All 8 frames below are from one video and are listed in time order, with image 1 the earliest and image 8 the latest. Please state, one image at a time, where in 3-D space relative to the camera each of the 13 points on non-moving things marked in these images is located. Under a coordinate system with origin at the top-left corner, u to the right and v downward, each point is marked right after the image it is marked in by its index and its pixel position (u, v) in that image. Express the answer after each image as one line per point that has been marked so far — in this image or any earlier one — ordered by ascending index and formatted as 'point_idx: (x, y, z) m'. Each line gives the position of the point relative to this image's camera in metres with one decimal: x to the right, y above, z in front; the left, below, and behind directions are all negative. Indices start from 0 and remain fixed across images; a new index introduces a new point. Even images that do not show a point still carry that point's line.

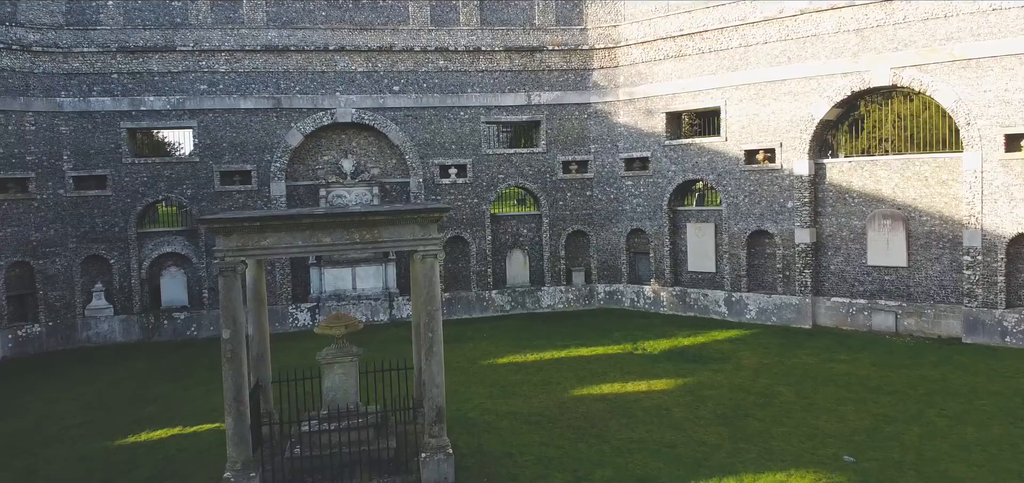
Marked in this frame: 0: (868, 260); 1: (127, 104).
0: (+8.1, -0.4, +18.3) m
1: (-9.6, +3.4, +20.0) m
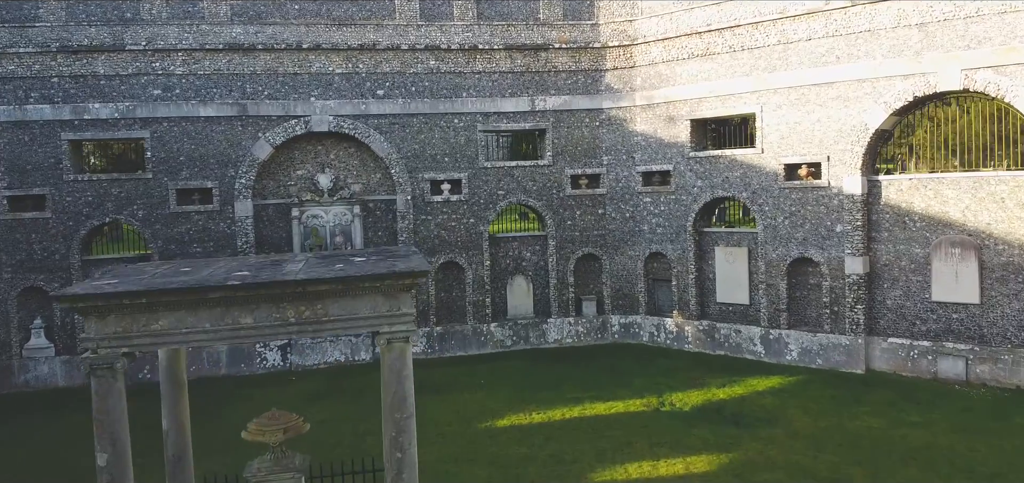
0: (+8.2, -1.0, +15.6) m
1: (-9.6, +2.8, +17.3) m
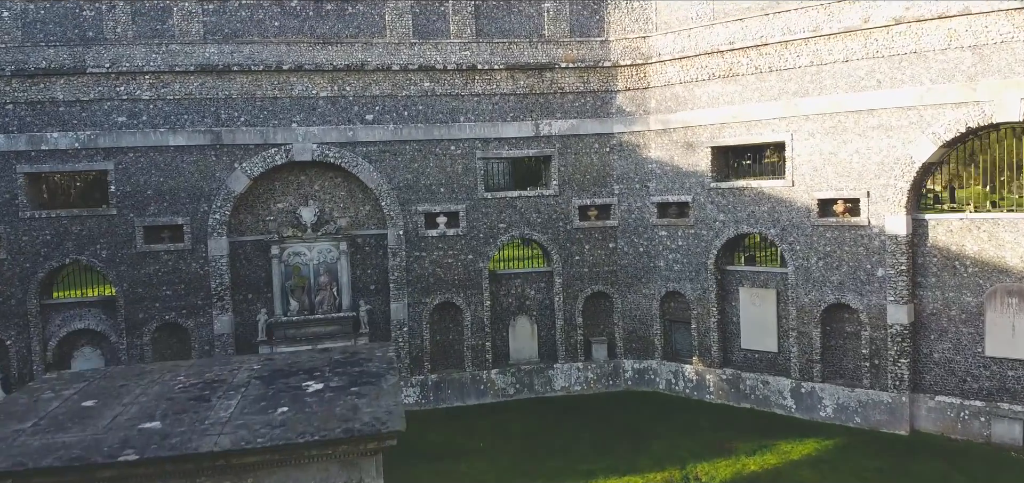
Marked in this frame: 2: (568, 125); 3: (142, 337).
0: (+8.2, -1.9, +13.8) m
1: (-9.5, +1.9, +15.6) m
2: (+1.2, +2.6, +17.6) m
3: (-7.5, -1.9, +16.2) m
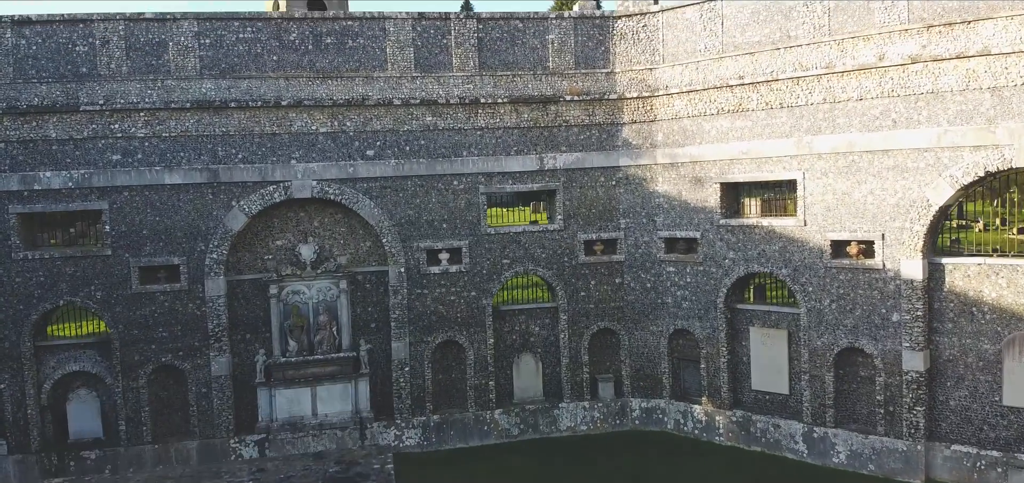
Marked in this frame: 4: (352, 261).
0: (+8.3, -2.6, +13.4) m
1: (-9.4, +1.1, +15.2) m
2: (+1.3, +1.8, +17.2) m
3: (-7.4, -2.7, +15.8) m
4: (-3.4, -0.4, +16.8) m
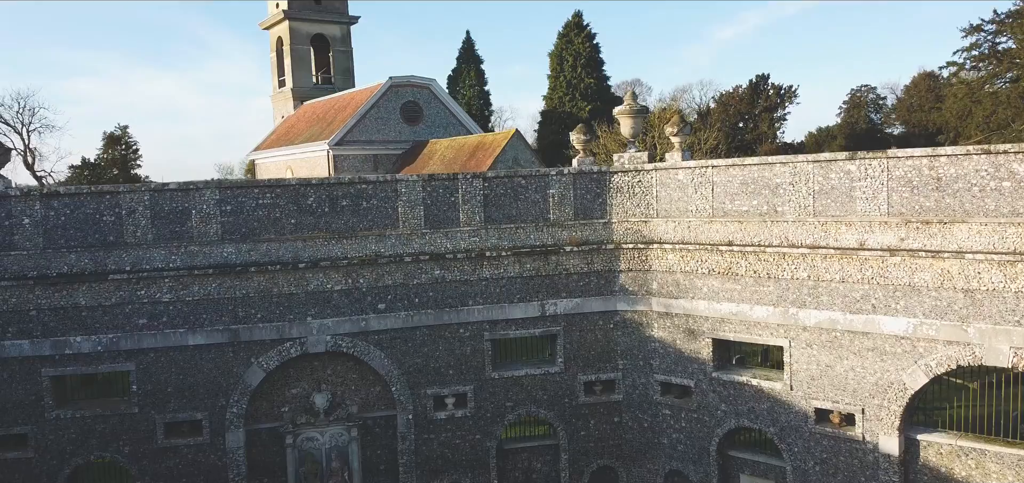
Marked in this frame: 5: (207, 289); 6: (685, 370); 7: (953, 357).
0: (+8.3, -6.0, +14.5) m
1: (-9.4, -2.1, +16.2) m
2: (+1.4, -1.5, +18.1) m
3: (-7.3, -5.9, +16.9) m
4: (-3.3, -3.7, +17.8) m
5: (-6.4, -1.0, +16.6) m
6: (+3.8, -2.9, +17.7) m
7: (+7.8, -2.0, +14.1) m
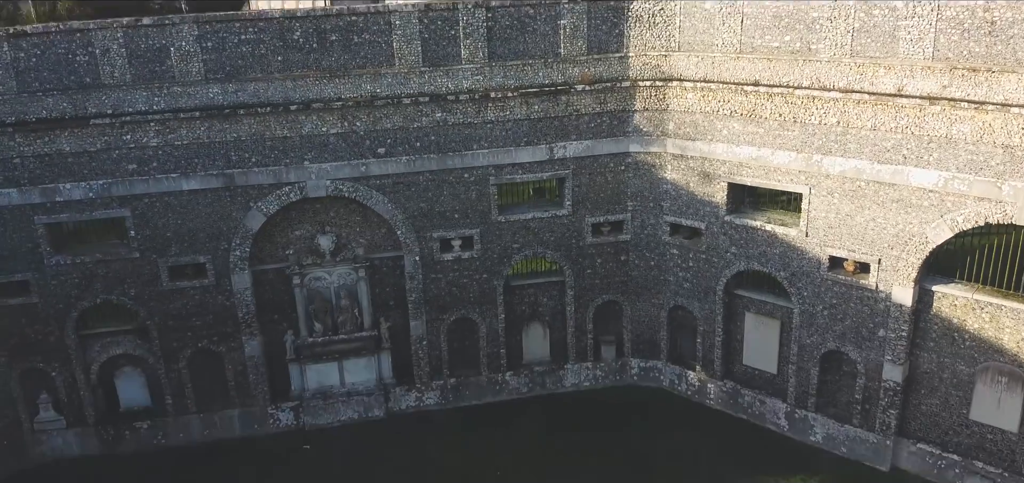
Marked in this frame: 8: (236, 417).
0: (+8.5, -3.2, +14.8) m
1: (-9.2, +0.9, +15.6) m
2: (+1.5, +2.1, +17.2) m
3: (-7.2, -2.6, +17.2) m
4: (-3.1, -0.2, +17.5) m
5: (-6.2, +2.1, +15.7) m
6: (+4.0, +0.6, +17.1) m
7: (+7.9, +0.5, +13.4) m
8: (-6.1, -3.9, +17.6) m
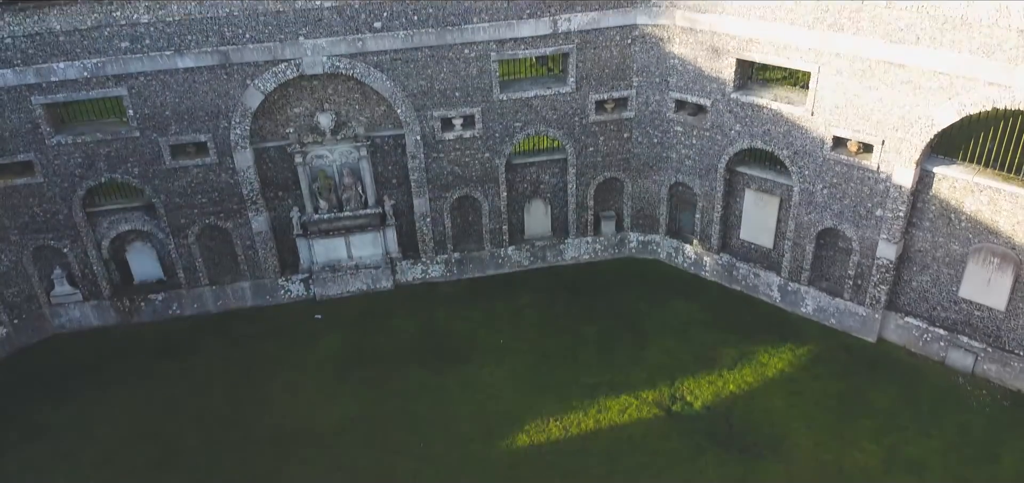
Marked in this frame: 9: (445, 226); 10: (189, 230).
0: (+8.5, -1.0, +15.3) m
1: (-9.2, +3.2, +15.3) m
2: (+1.6, +4.6, +16.7) m
3: (-7.1, 0.0, +17.6) m
4: (-3.1, +2.5, +17.4) m
5: (-6.2, +4.4, +15.2) m
6: (+4.0, +3.2, +16.9) m
7: (+7.9, +2.4, +13.2) m
8: (-6.0, -1.2, +18.2) m
9: (-1.6, +0.3, +18.5) m
10: (-7.1, +0.2, +17.5) m
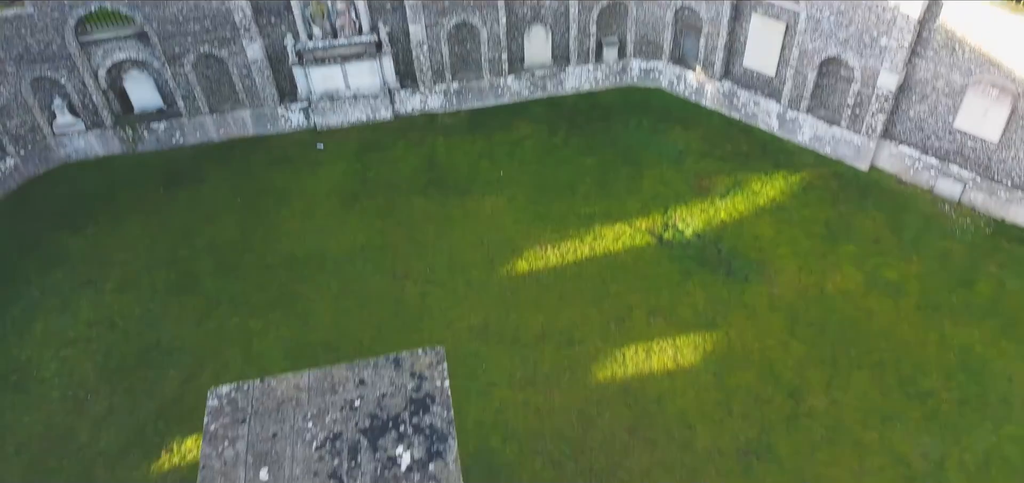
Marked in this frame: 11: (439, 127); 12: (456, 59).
0: (+8.5, +2.2, +15.4) m
1: (-9.2, +6.3, +14.5) m
2: (+1.6, +8.0, +15.5) m
3: (-7.1, +3.8, +17.4) m
4: (-3.1, +6.1, +16.7) m
5: (-6.2, +7.5, +14.1) m
6: (+4.0, +6.7, +16.0) m
7: (+7.9, +5.0, +12.6) m
8: (-6.0, +2.7, +18.3) m
9: (-1.6, +4.2, +18.2) m
10: (-7.1, +3.9, +17.3) m
11: (-1.7, +2.5, +18.5) m
12: (-1.3, +4.2, +18.7) m
